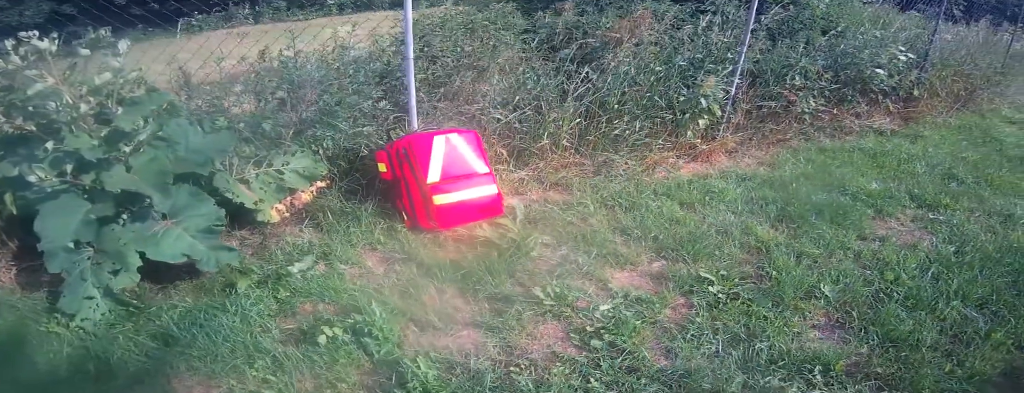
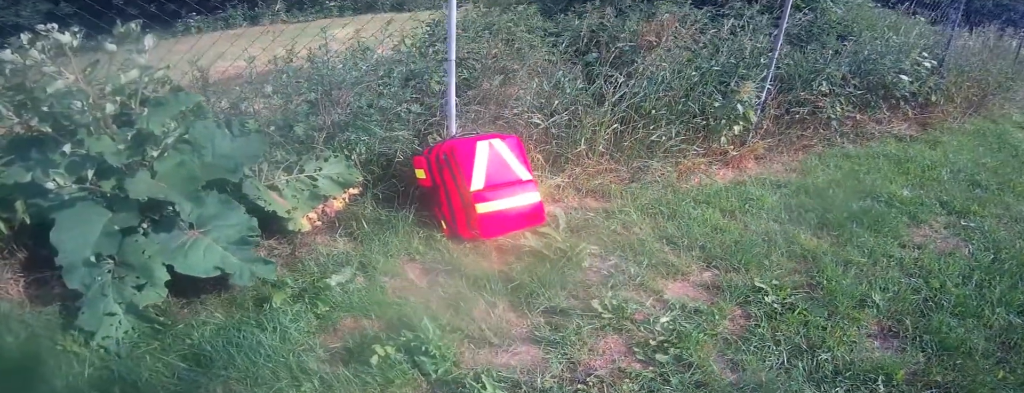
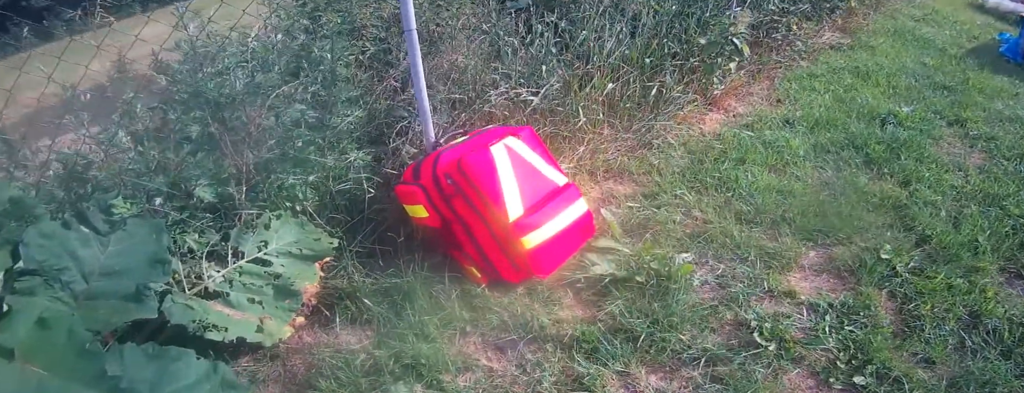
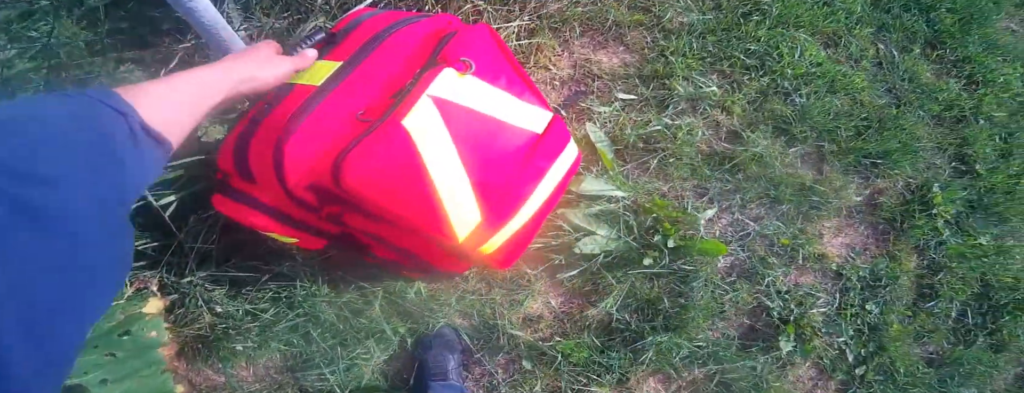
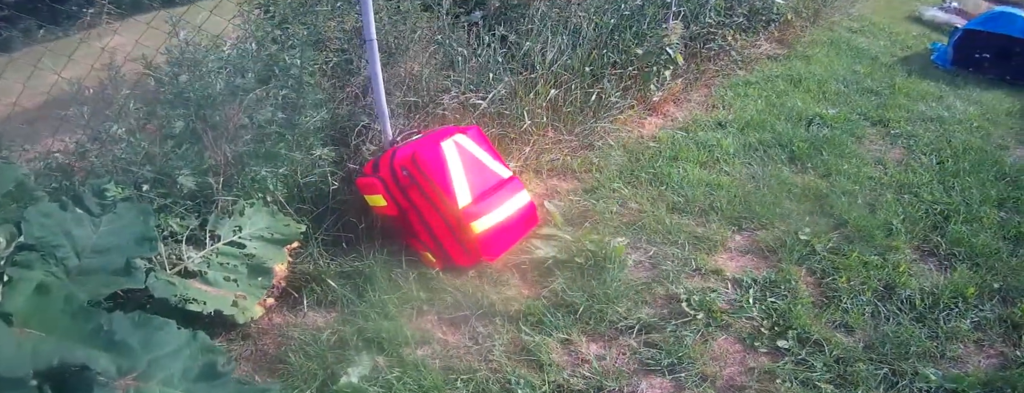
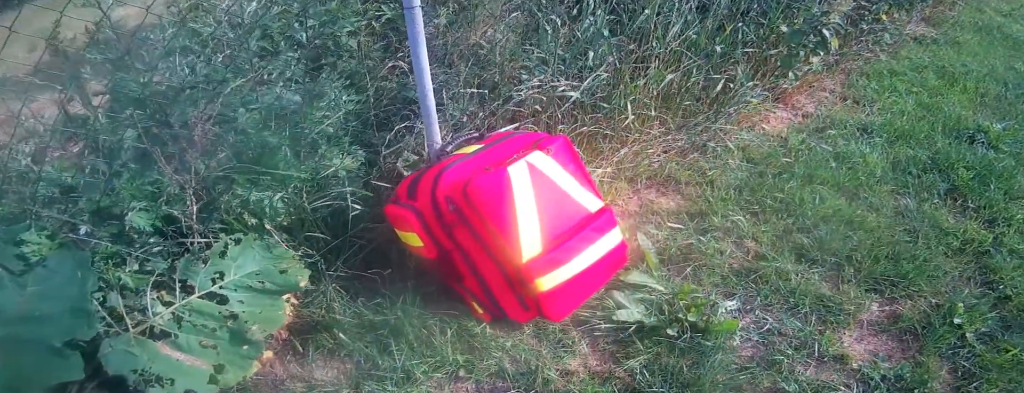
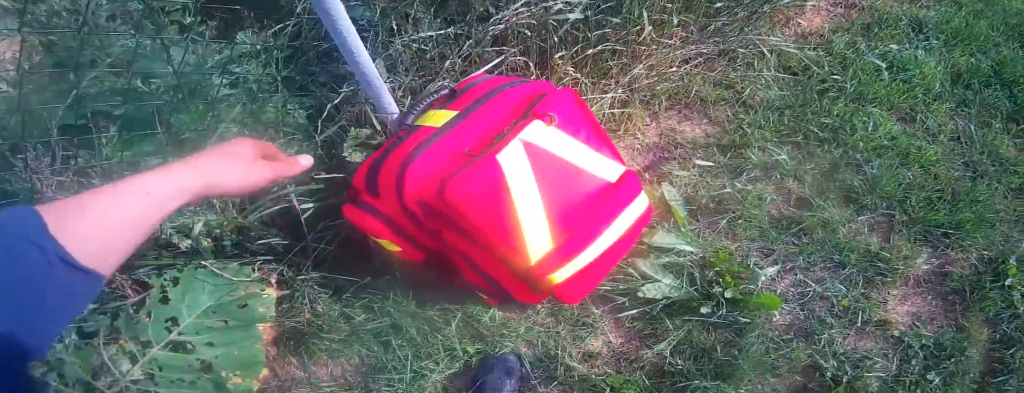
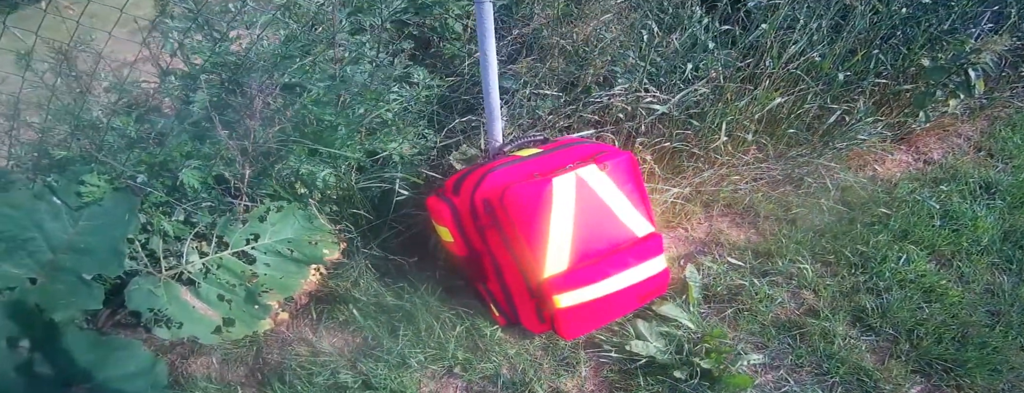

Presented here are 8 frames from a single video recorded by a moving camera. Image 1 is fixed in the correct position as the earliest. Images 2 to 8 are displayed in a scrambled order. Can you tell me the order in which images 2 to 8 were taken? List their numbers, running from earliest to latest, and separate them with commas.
2, 5, 3, 6, 8, 7, 4
